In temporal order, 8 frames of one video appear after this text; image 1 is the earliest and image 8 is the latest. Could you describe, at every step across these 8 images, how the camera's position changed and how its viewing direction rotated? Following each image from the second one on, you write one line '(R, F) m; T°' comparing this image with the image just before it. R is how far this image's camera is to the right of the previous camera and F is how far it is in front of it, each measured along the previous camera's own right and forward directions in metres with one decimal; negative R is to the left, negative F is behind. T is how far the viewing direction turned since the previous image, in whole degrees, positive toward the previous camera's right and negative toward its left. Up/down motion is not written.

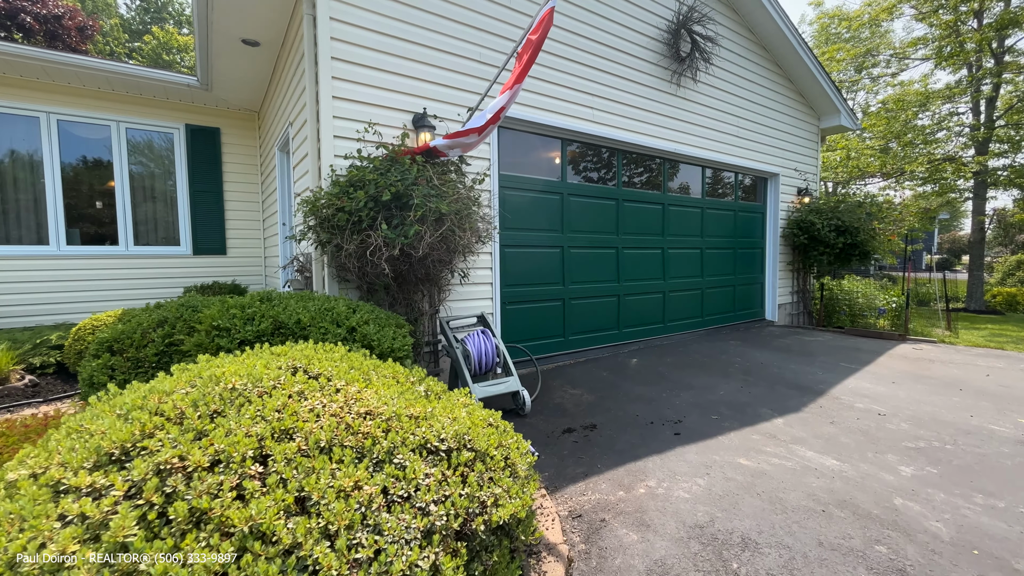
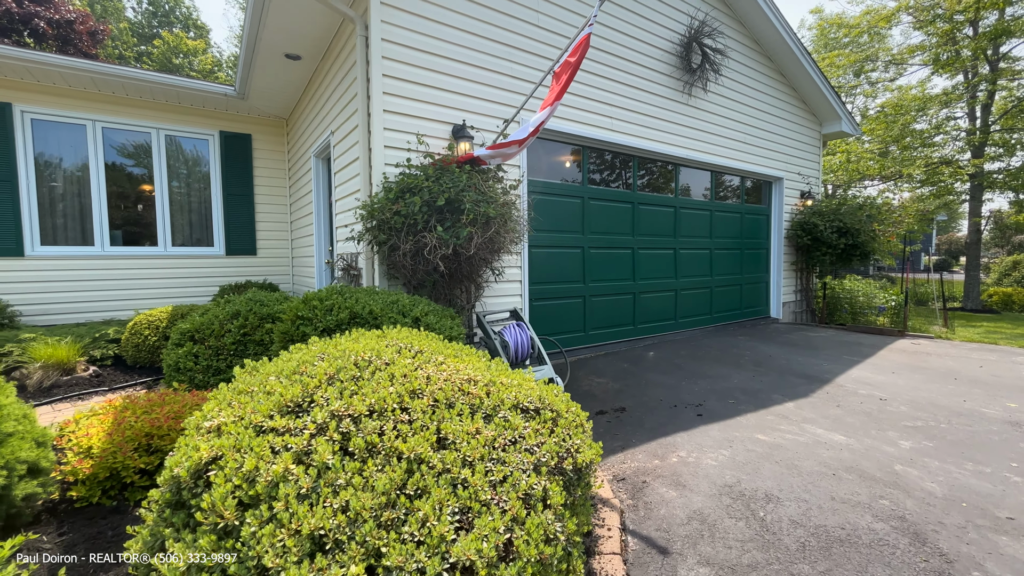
(-0.3, -0.3) m; 0°
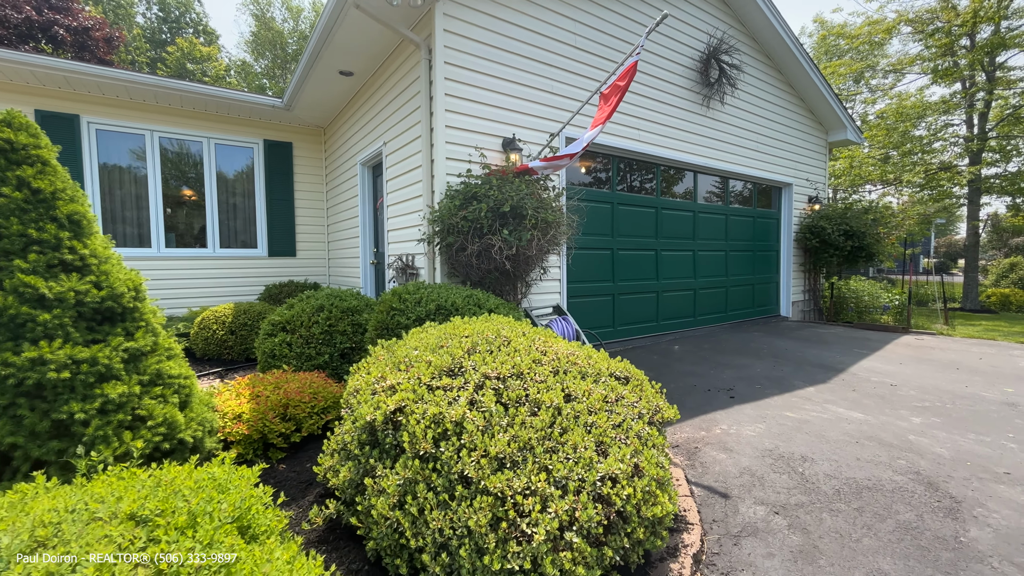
(-0.4, -0.4) m; 0°
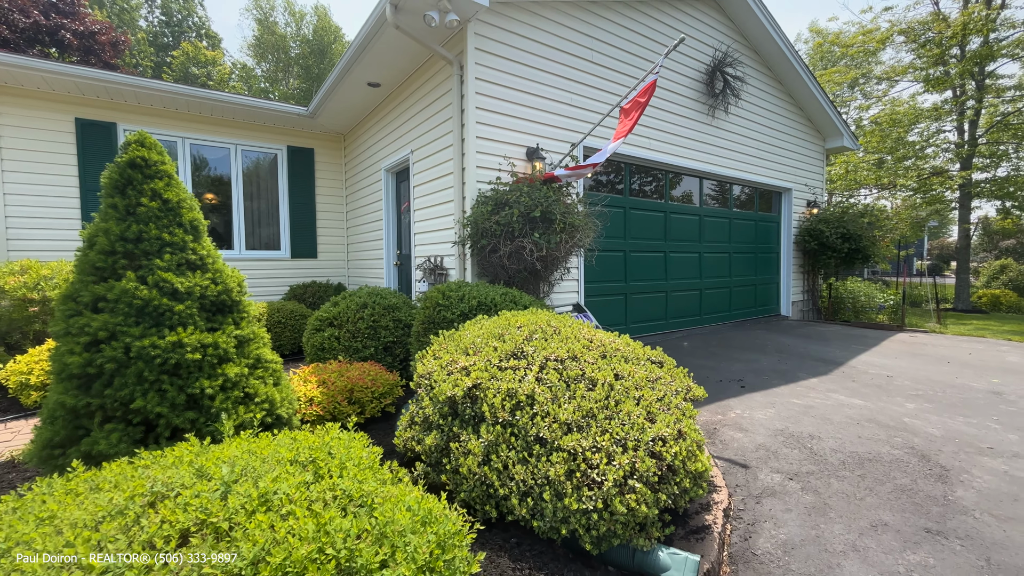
(-0.3, -0.3) m; 0°
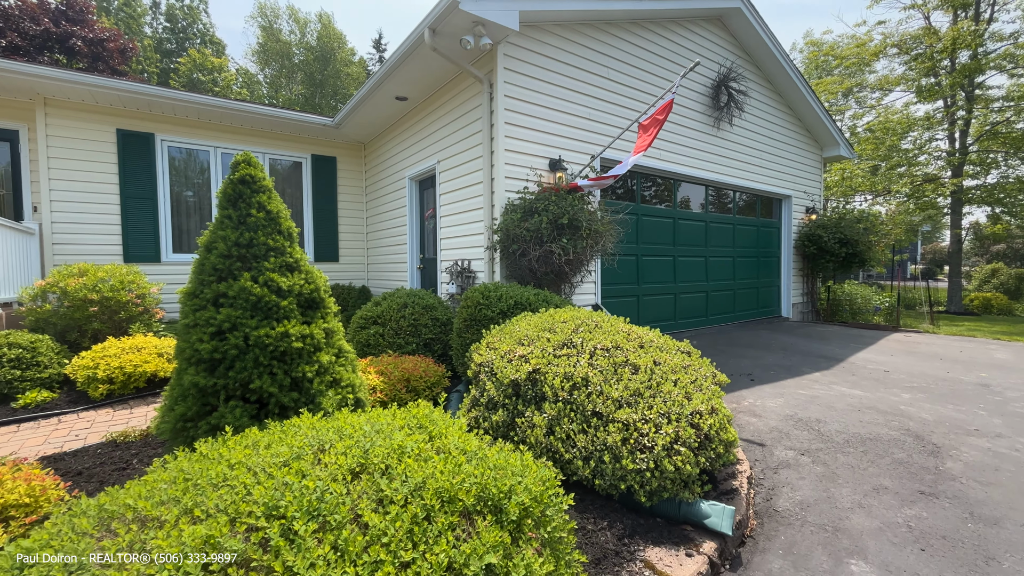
(-0.3, -0.3) m; 0°
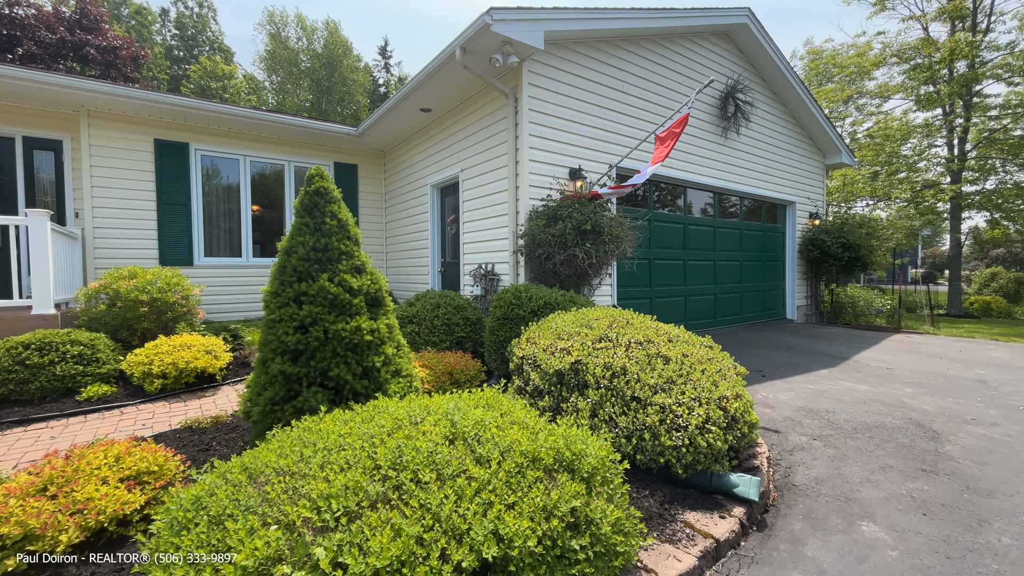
(-0.2, -0.3) m; 0°
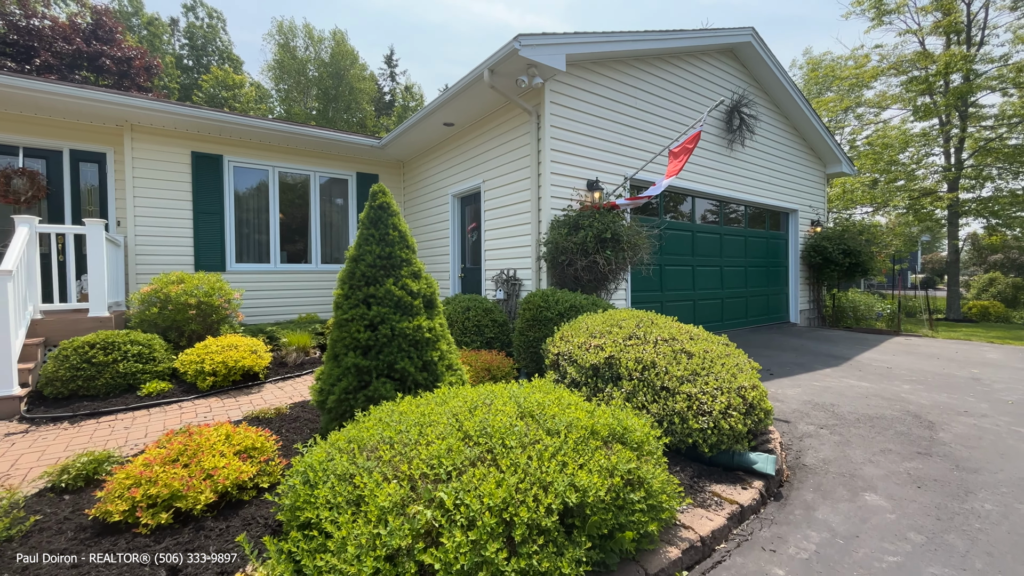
(-0.3, -0.3) m; 0°
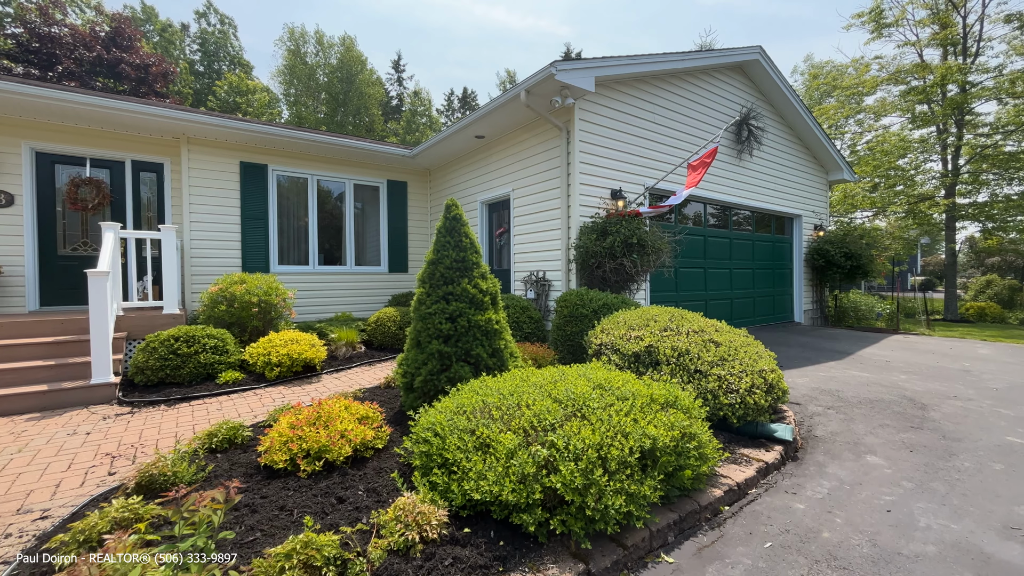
(-0.4, -0.5) m; 0°
